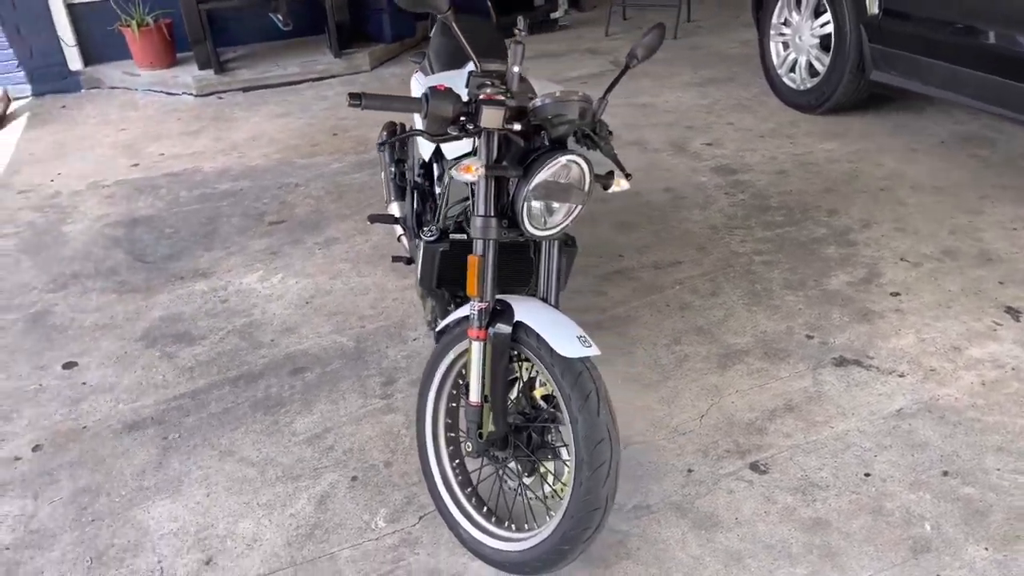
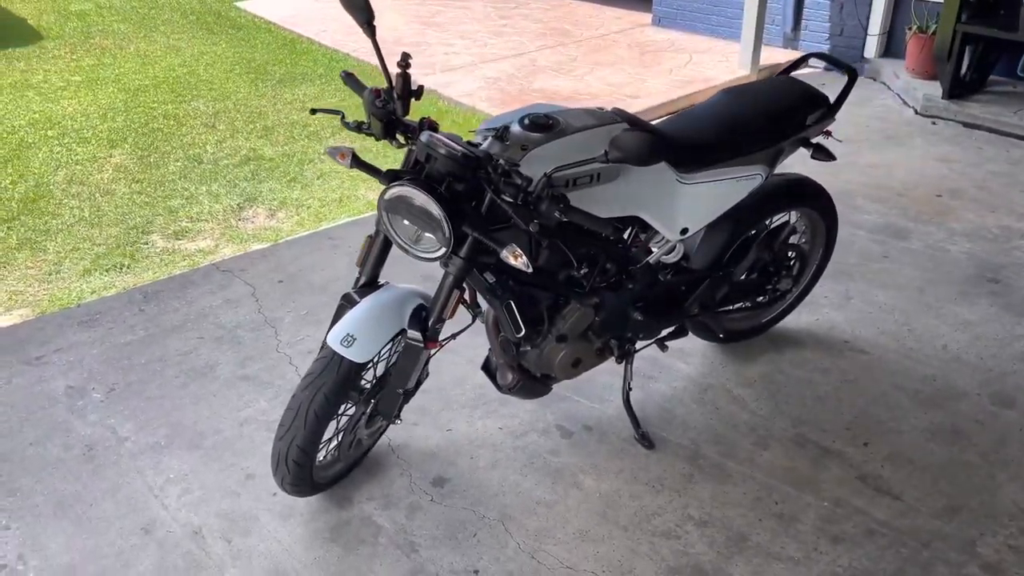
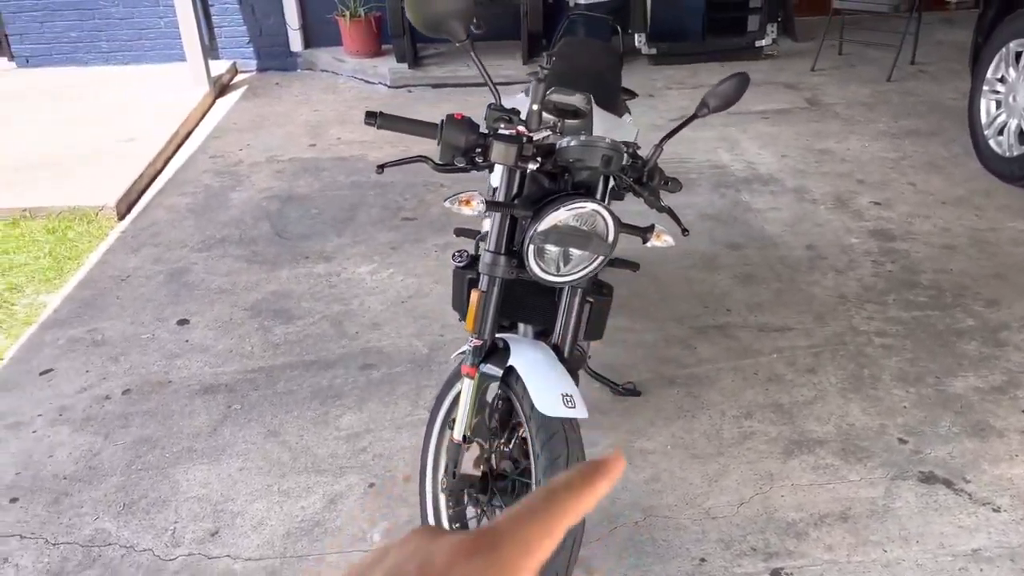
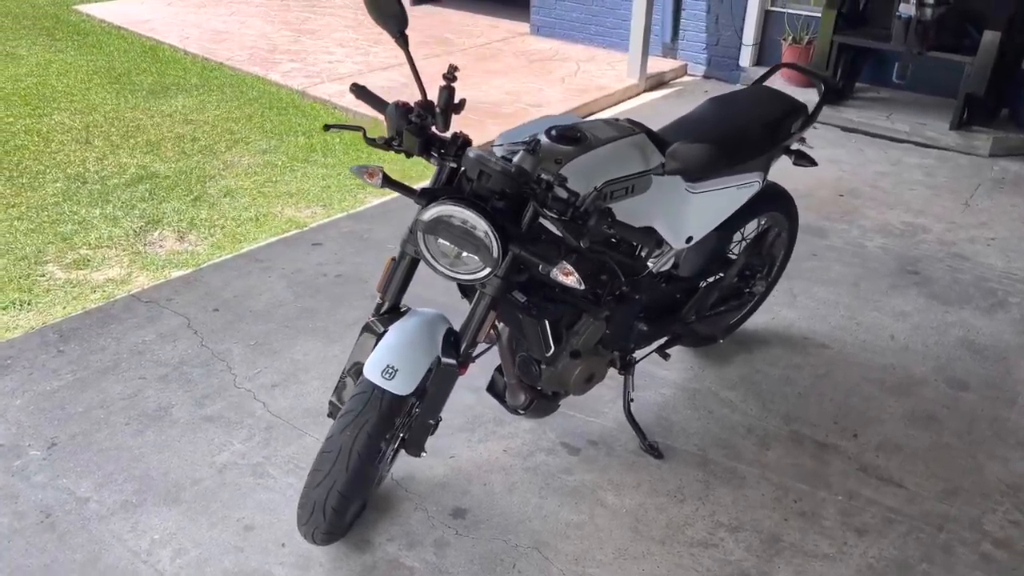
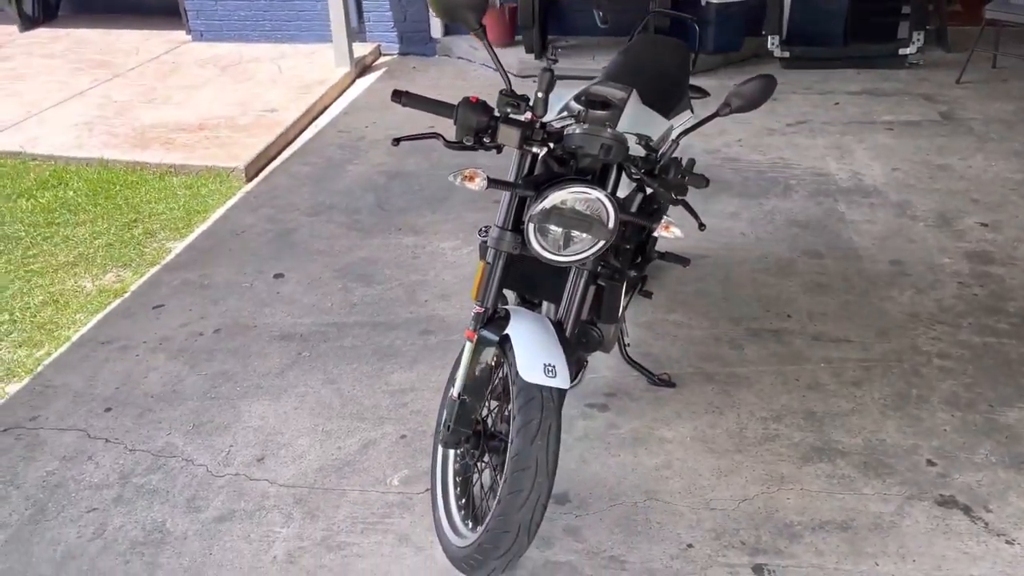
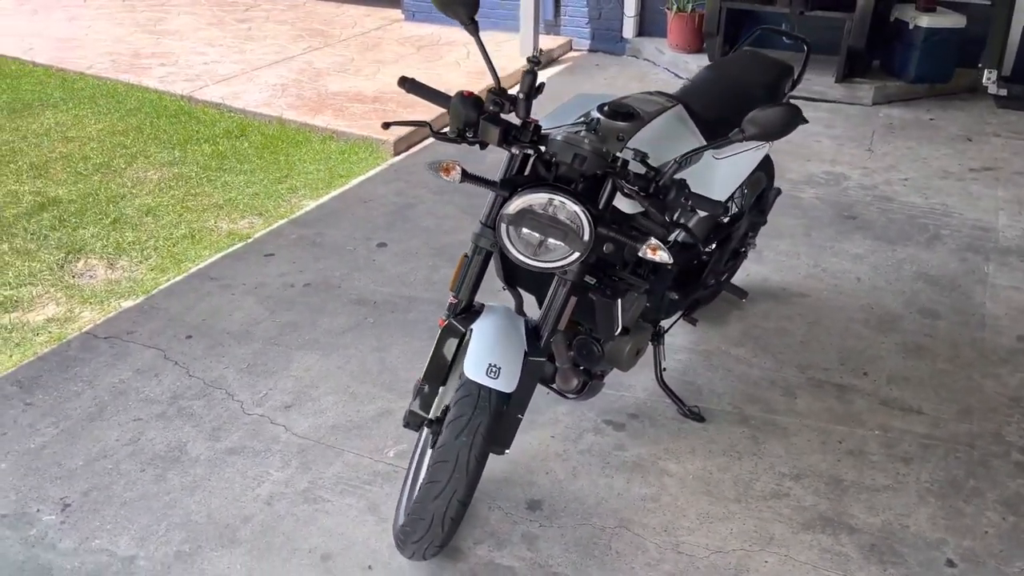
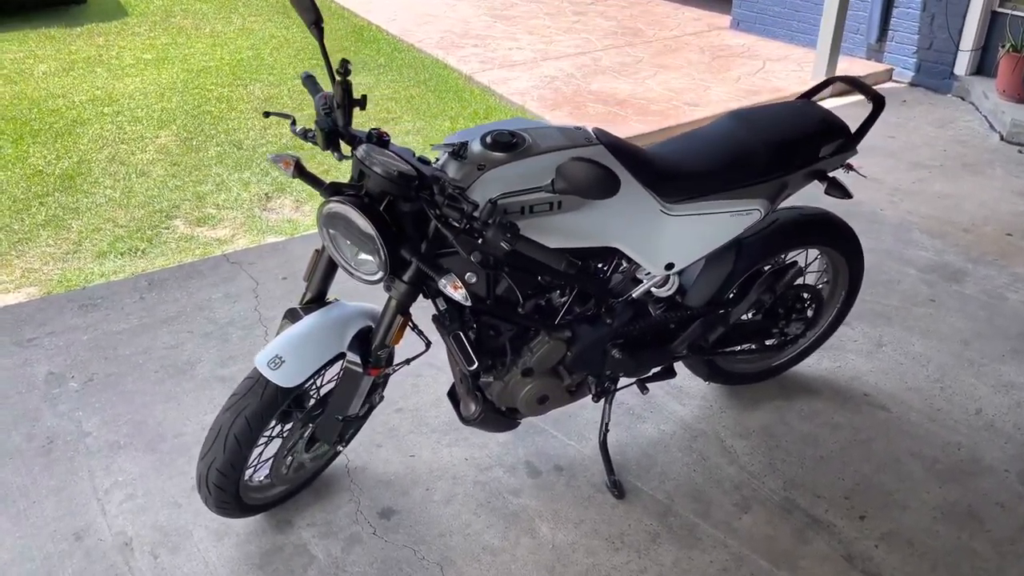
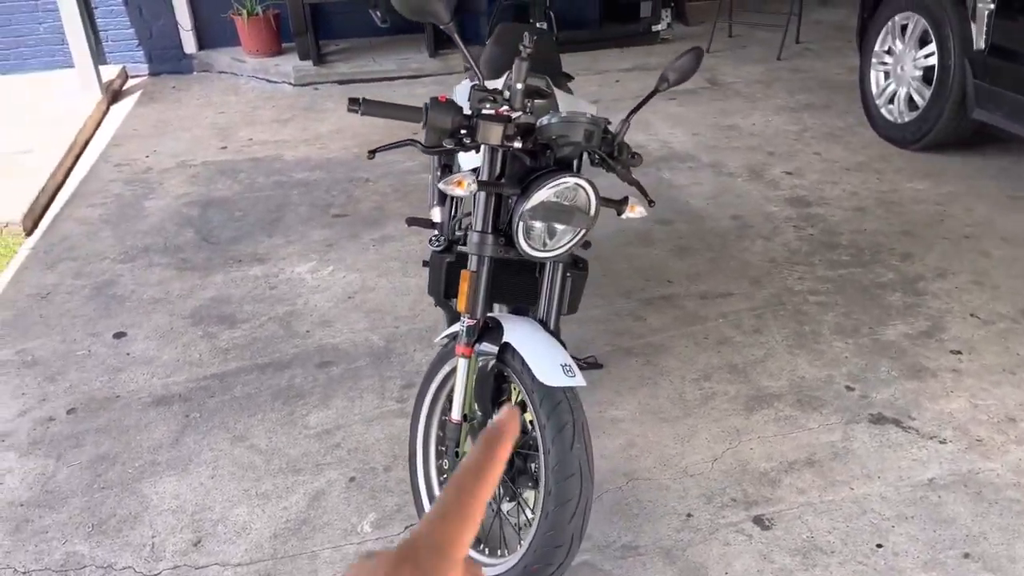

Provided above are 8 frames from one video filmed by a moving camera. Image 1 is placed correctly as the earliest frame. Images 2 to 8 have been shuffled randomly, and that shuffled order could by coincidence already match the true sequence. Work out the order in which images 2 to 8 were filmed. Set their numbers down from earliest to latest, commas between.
8, 3, 5, 6, 4, 2, 7
